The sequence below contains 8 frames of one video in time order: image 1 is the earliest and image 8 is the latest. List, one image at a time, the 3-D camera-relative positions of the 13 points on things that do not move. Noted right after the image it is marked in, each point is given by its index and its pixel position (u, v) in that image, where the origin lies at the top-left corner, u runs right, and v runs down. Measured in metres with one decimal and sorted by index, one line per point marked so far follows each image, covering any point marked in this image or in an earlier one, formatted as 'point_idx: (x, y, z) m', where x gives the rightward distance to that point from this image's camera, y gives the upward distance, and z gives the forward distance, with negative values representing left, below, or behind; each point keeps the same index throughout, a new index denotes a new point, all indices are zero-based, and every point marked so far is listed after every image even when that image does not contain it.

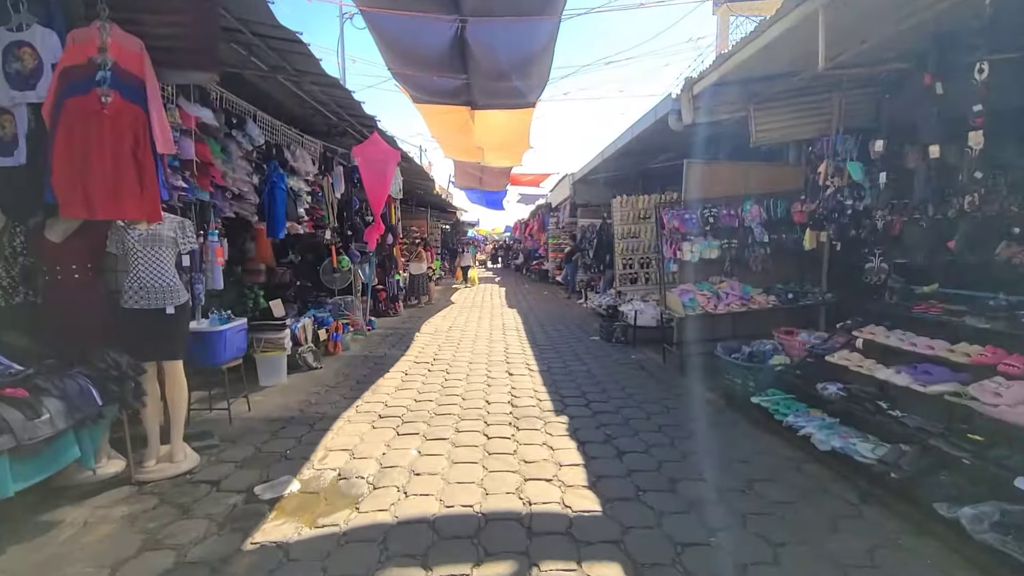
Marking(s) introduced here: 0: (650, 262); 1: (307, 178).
0: (+2.7, +0.5, +9.7) m
1: (-2.6, +1.4, +6.2) m
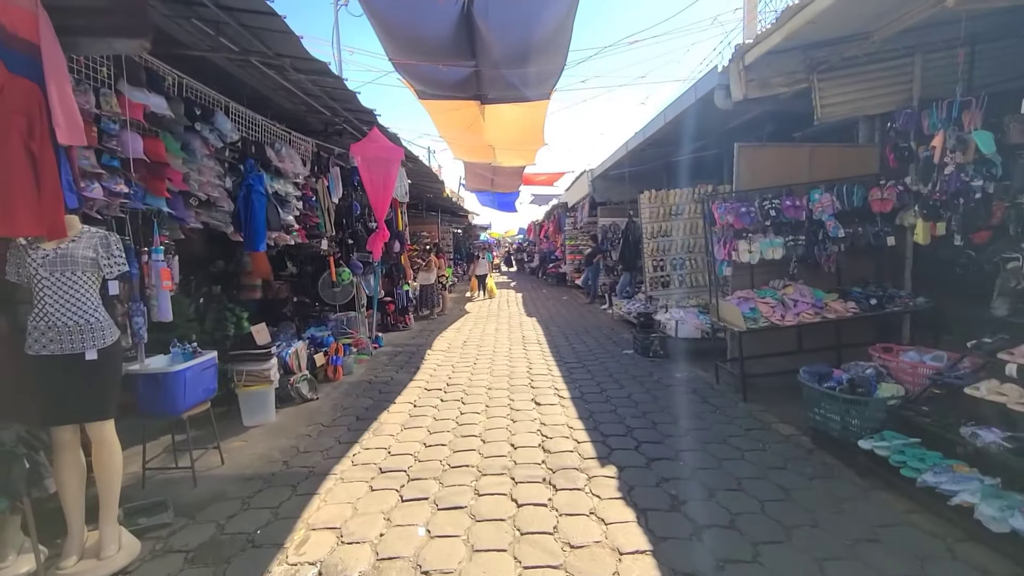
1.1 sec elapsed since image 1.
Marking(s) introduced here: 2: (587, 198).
0: (+3.0, +0.4, +8.8) m
1: (-2.3, +1.2, +5.4) m
2: (+2.0, +2.4, +13.6) m
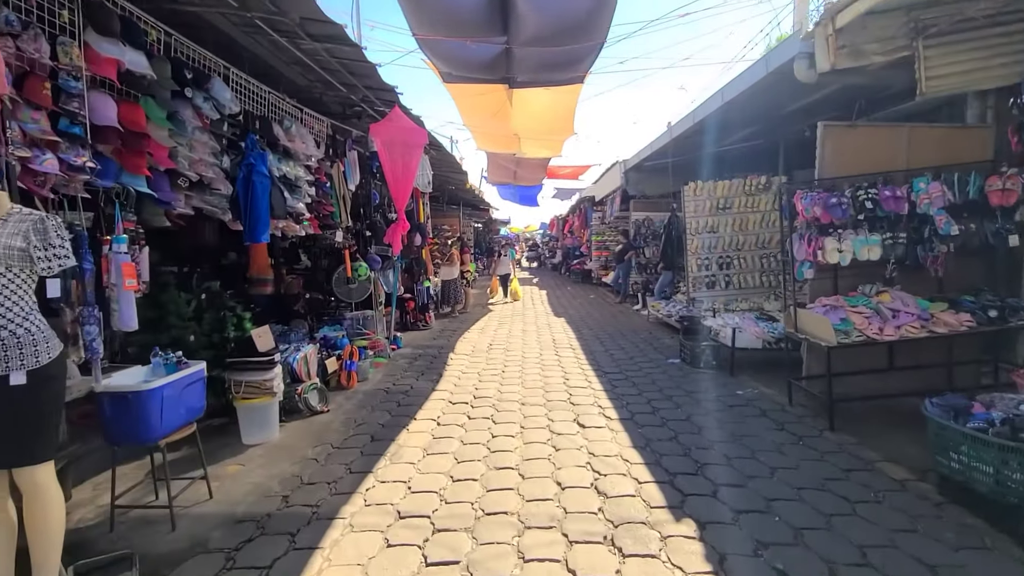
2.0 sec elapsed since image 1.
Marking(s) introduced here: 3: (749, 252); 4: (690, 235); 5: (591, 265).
0: (+3.5, +0.4, +8.0) m
1: (-2.0, +1.2, +4.8) m
2: (+2.7, +2.5, +12.8) m
3: (+3.7, +0.6, +8.0) m
4: (+2.8, +0.8, +8.0) m
5: (+2.5, +0.7, +16.1) m
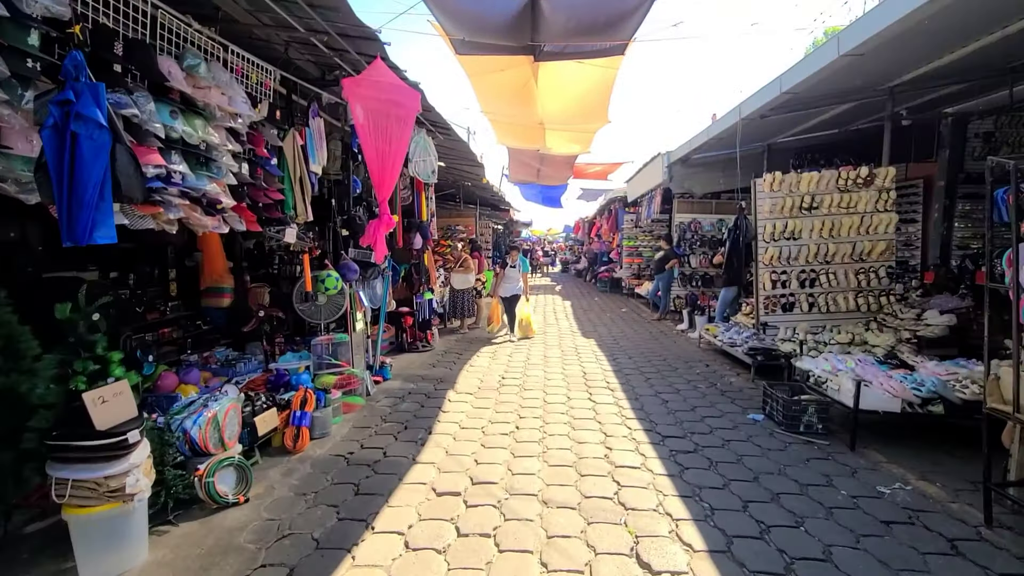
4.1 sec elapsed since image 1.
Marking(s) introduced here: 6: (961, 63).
0: (+3.8, +0.1, +6.2) m
1: (-1.8, +1.0, +3.2) m
2: (+3.2, +2.2, +11.0) m
3: (+4.0, +0.3, +6.2) m
4: (+3.1, +0.6, +6.2) m
5: (+3.1, +0.4, +14.4) m
6: (+4.5, +2.2, +5.0) m
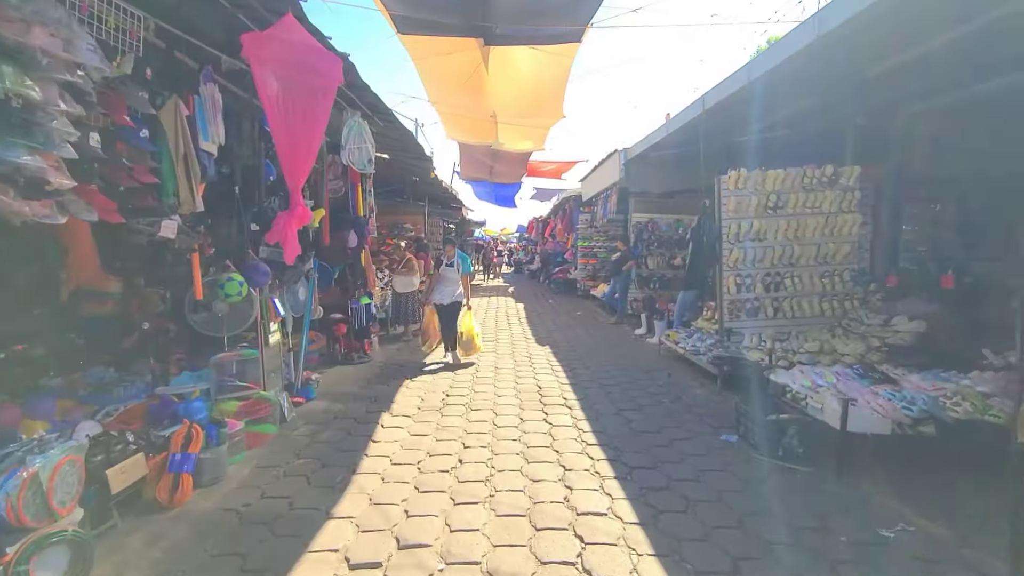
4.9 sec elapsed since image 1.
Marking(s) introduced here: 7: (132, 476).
0: (+3.1, +0.1, +5.8) m
1: (-2.1, +1.0, +2.4) m
2: (+2.2, +2.1, +10.6) m
3: (+3.4, +0.2, +5.9) m
4: (+2.5, +0.5, +5.8) m
5: (+1.8, +0.4, +13.9) m
6: (+4.0, +2.2, +4.8) m
7: (-2.1, -1.0, +2.7) m
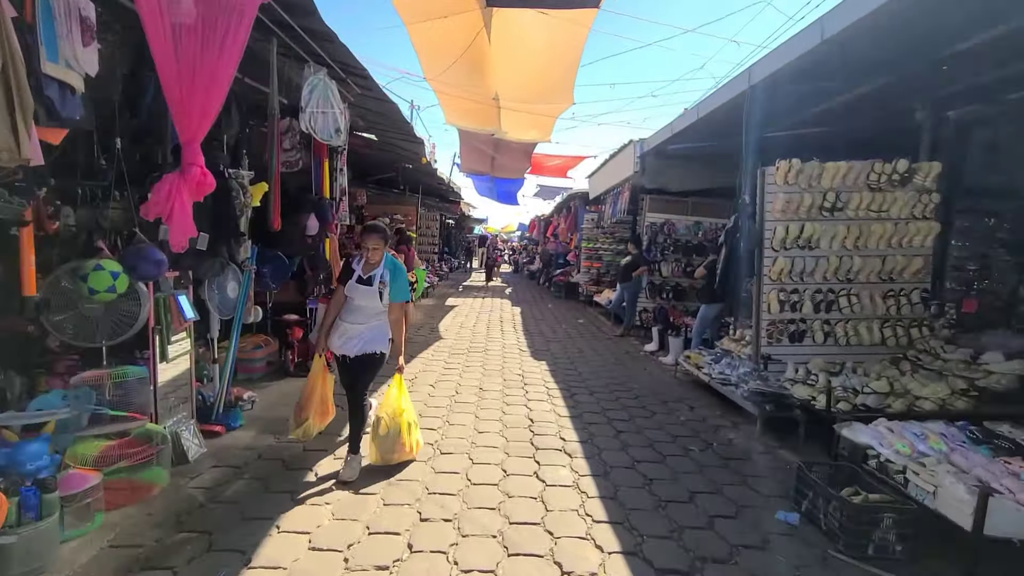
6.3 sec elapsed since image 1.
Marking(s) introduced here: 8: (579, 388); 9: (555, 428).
0: (+3.1, -0.1, +4.7) m
1: (-2.1, +1.0, +1.3) m
2: (+2.2, +2.0, +9.5) m
3: (+3.3, 0.0, +4.8) m
4: (+2.4, +0.4, +4.7) m
5: (+1.7, +0.2, +12.8) m
6: (+4.0, +2.0, +3.7) m
7: (-2.2, -1.0, +1.6) m
8: (+0.7, -1.1, +5.5) m
9: (+0.4, -1.2, +4.2) m
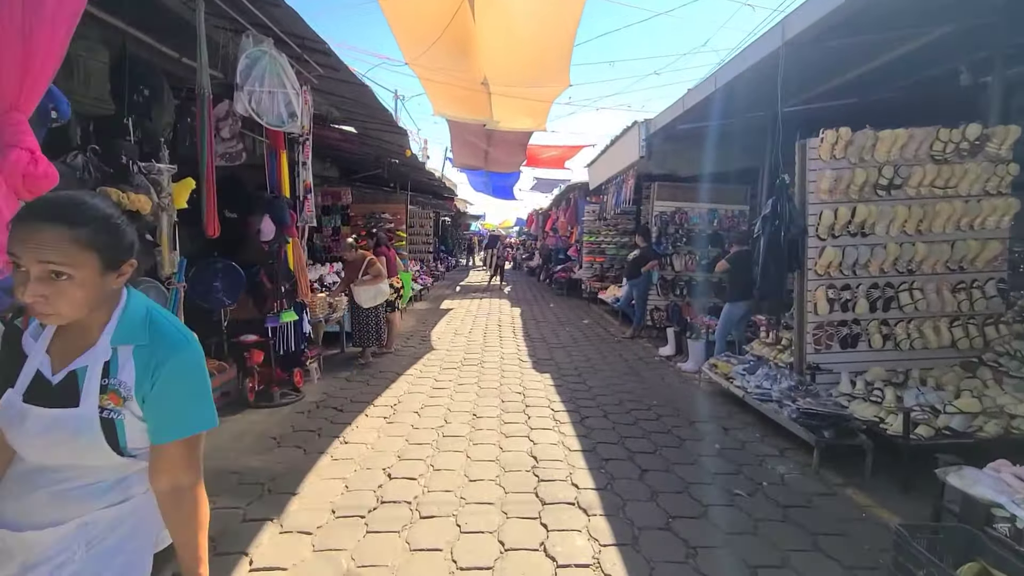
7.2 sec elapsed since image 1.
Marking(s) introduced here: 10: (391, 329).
0: (+3.0, -0.1, +3.9) m
1: (-2.2, +0.9, +0.5) m
2: (+2.1, +2.0, +8.7) m
3: (+3.3, +0.1, +4.0) m
4: (+2.4, +0.4, +3.9) m
5: (+1.7, +0.3, +12.0) m
6: (+3.9, +2.0, +2.8) m
7: (-2.2, -1.2, +0.8) m
8: (+0.7, -1.2, +4.7) m
9: (+0.4, -1.2, +3.4) m
10: (-1.8, -0.6, +6.7) m
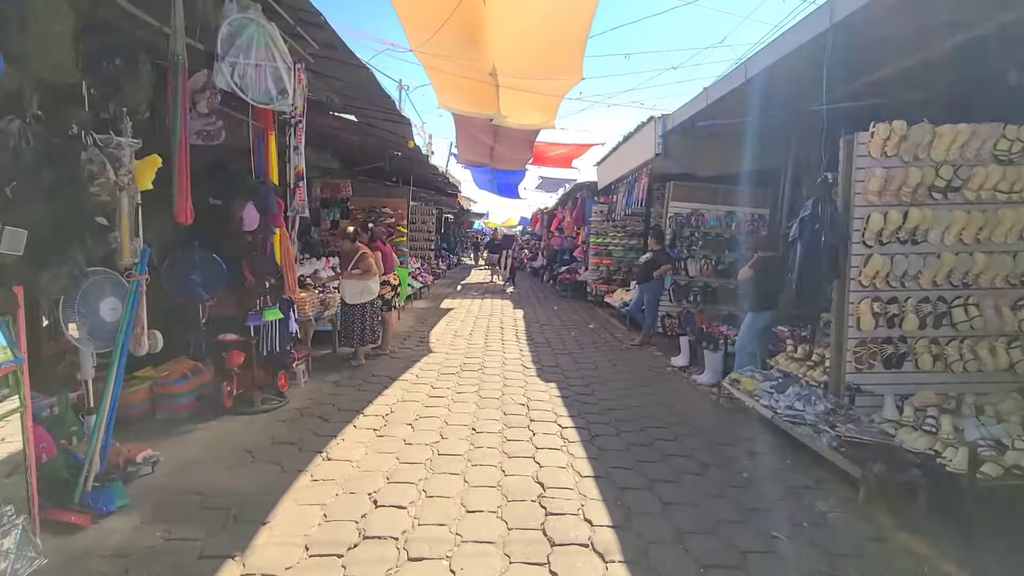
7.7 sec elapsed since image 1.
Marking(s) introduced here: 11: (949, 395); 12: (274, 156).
0: (+3.1, -0.2, +3.5) m
1: (-2.2, +0.9, +0.1) m
2: (+2.2, +2.0, +8.3) m
3: (+3.3, 0.0, +3.6) m
4: (+2.5, +0.3, +3.5) m
5: (+1.8, +0.3, +11.6) m
6: (+4.0, +1.9, +2.4) m
7: (-2.2, -1.1, +0.4) m
8: (+0.8, -1.2, +4.3) m
9: (+0.4, -1.3, +3.0) m
10: (-1.8, -0.6, +6.3) m
11: (+3.1, -0.8, +3.6) m
12: (-2.0, +1.1, +4.1) m
